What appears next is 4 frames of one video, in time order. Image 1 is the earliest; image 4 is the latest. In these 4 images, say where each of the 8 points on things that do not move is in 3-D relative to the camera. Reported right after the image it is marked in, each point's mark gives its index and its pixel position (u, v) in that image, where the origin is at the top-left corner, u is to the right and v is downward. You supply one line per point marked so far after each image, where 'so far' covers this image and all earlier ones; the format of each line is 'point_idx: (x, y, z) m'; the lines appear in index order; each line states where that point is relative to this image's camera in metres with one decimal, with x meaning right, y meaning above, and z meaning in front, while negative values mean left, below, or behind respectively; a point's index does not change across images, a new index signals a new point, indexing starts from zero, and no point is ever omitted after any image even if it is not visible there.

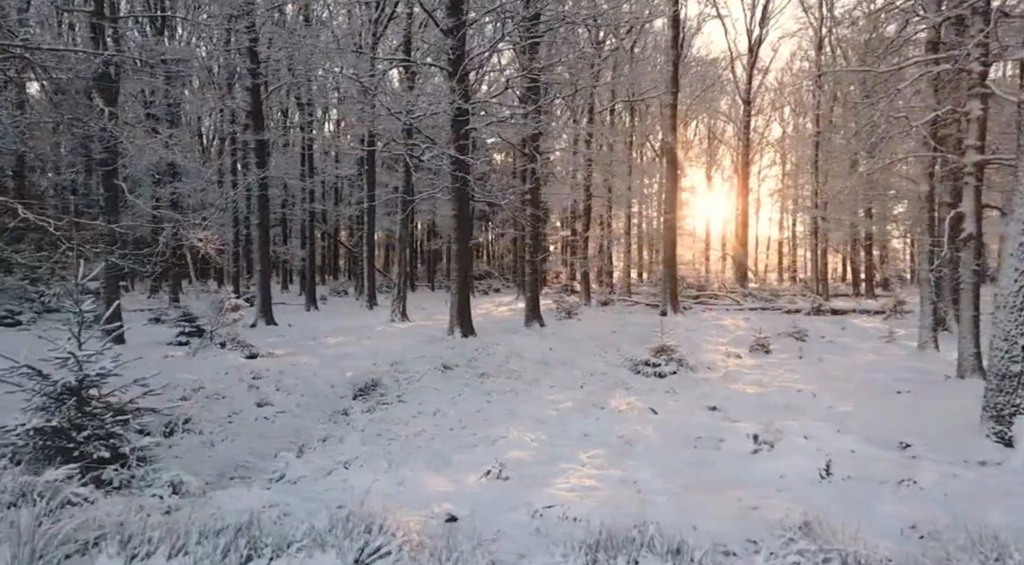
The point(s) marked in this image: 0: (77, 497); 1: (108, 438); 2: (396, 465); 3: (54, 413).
0: (-2.9, -1.4, +5.4) m
1: (-3.2, -1.2, +6.3) m
2: (-0.9, -1.6, +7.0) m
3: (-3.5, -1.0, +6.2) m
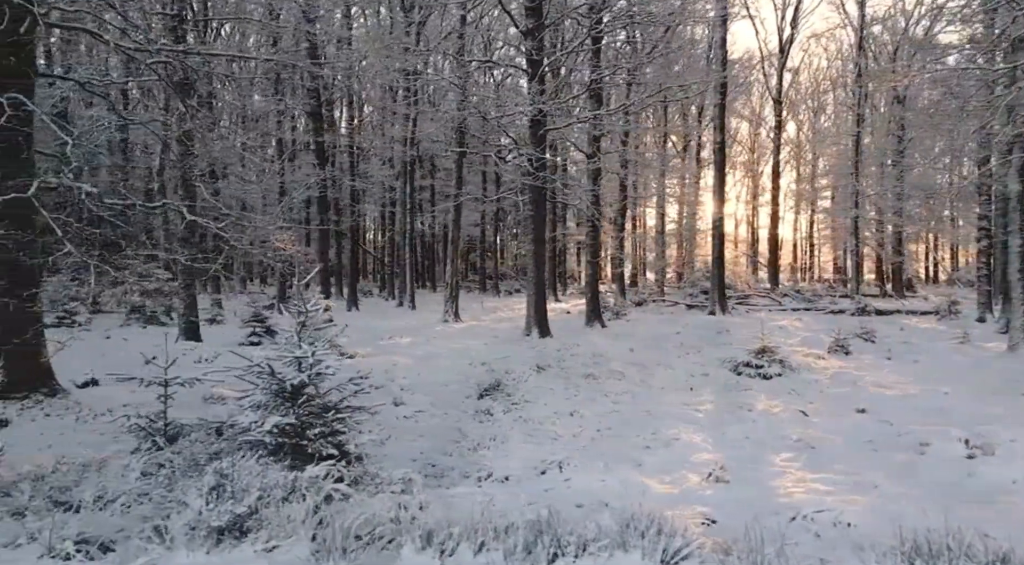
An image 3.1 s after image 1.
0: (-1.2, -1.4, +5.5) m
1: (-1.4, -1.2, +6.5) m
2: (+0.8, -1.6, +7.0) m
3: (-1.8, -1.0, +6.3) m
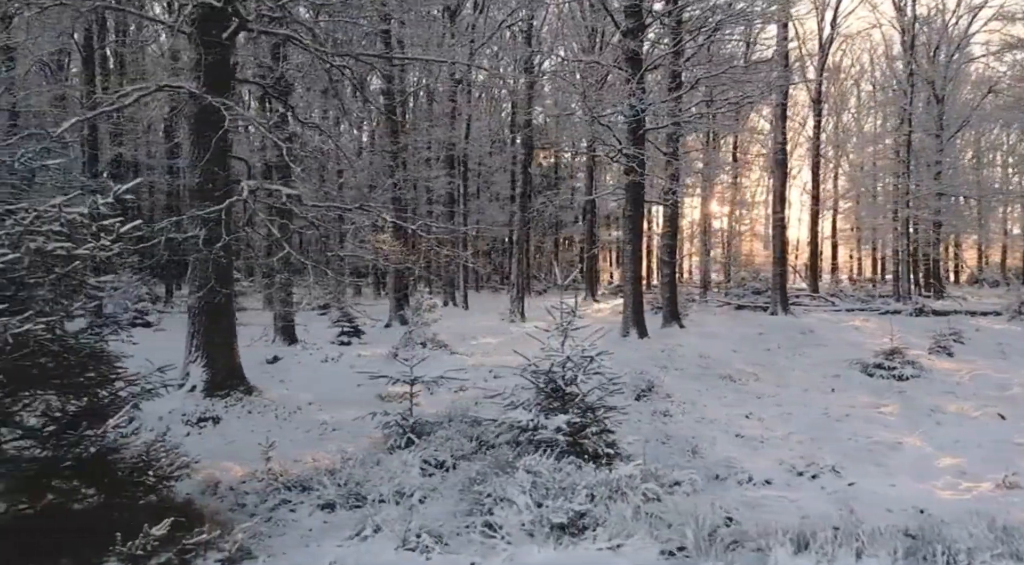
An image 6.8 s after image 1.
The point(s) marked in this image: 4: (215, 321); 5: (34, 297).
0: (+1.0, -1.4, +5.5) m
1: (+0.8, -1.2, +6.5) m
2: (+3.1, -1.6, +6.8) m
3: (+0.4, -1.0, +6.4) m
4: (-3.7, -0.5, +10.0) m
5: (-2.7, -0.1, +4.6) m
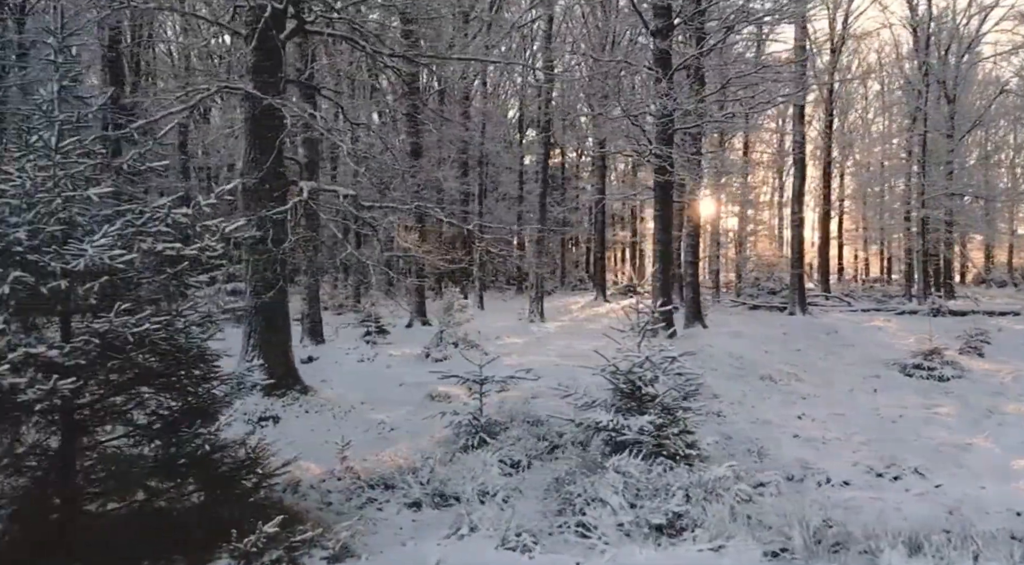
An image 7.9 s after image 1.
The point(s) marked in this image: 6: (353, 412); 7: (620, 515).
0: (+1.6, -1.4, +5.4) m
1: (+1.4, -1.2, +6.5) m
2: (+3.7, -1.6, +6.7) m
3: (+1.1, -1.0, +6.3) m
4: (-3.0, -0.5, +10.0) m
5: (-2.1, -0.1, +4.6) m
6: (-1.9, -1.6, +10.1) m
7: (+0.7, -1.5, +5.2) m
